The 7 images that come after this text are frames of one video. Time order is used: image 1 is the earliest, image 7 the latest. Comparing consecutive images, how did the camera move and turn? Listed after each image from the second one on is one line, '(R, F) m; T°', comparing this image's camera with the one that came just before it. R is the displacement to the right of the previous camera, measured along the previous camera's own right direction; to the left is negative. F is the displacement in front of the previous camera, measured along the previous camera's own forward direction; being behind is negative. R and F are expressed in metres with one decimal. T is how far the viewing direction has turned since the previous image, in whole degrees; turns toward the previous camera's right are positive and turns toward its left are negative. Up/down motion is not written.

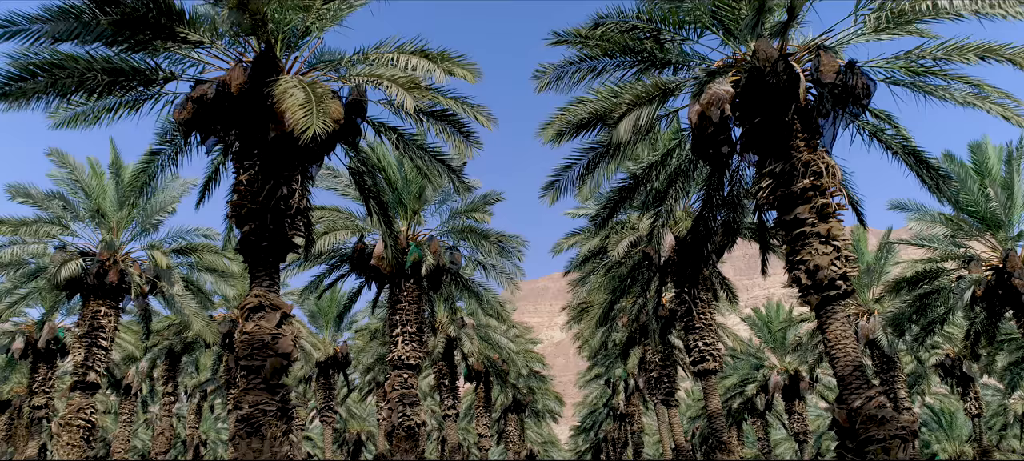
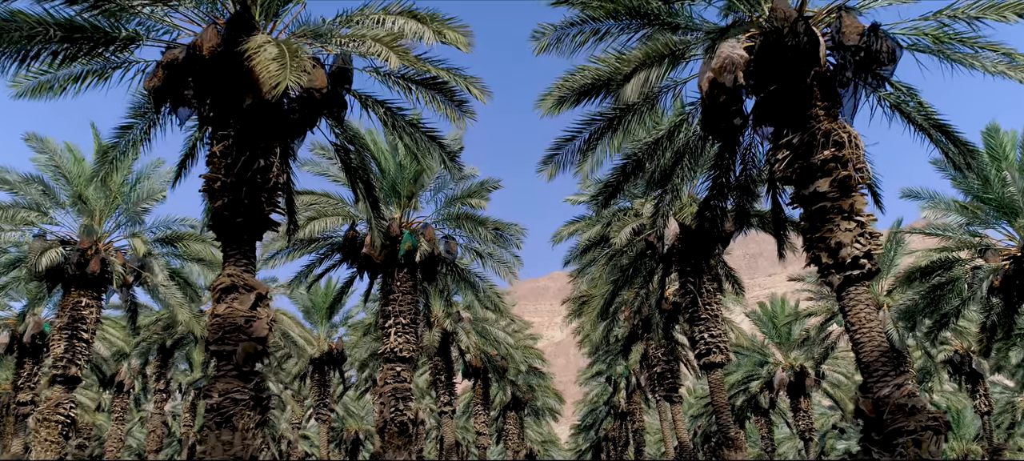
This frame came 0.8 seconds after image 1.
(+0.1, +0.7) m; 0°
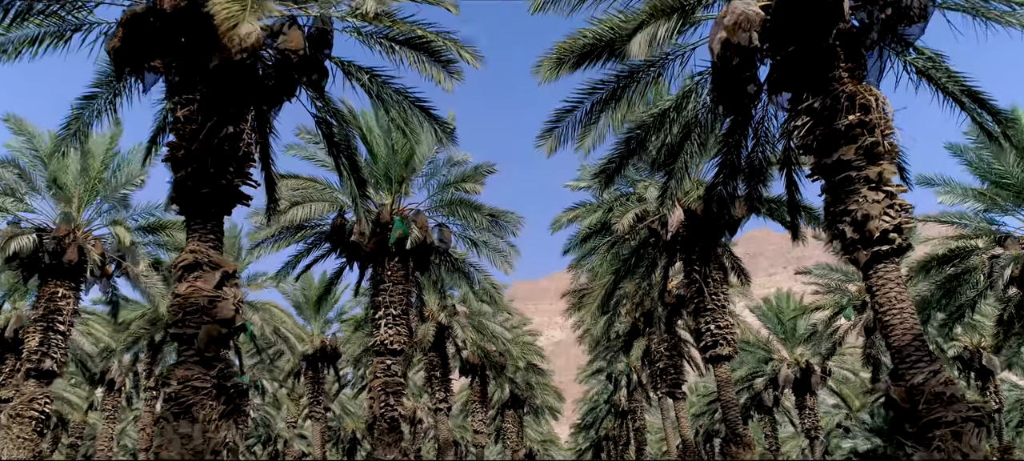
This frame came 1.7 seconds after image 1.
(+0.1, +0.8) m; 0°
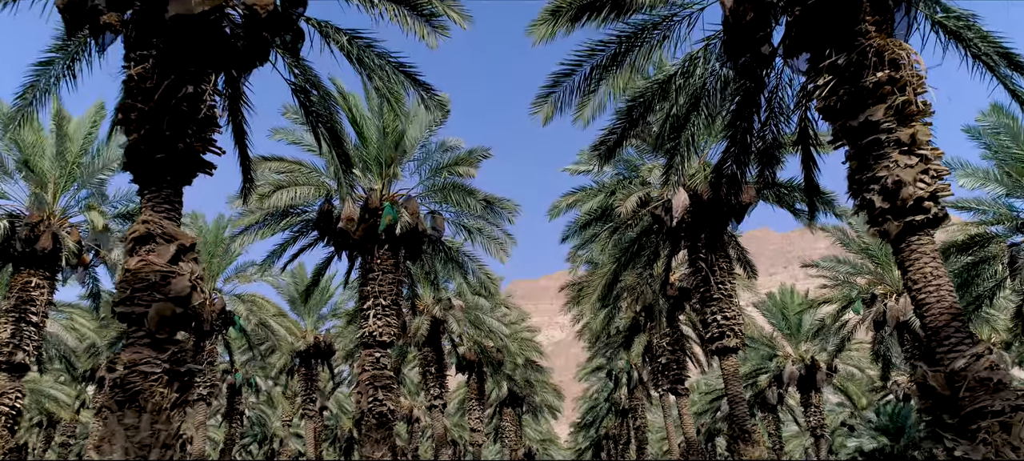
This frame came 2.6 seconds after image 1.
(+0.1, +0.8) m; 0°
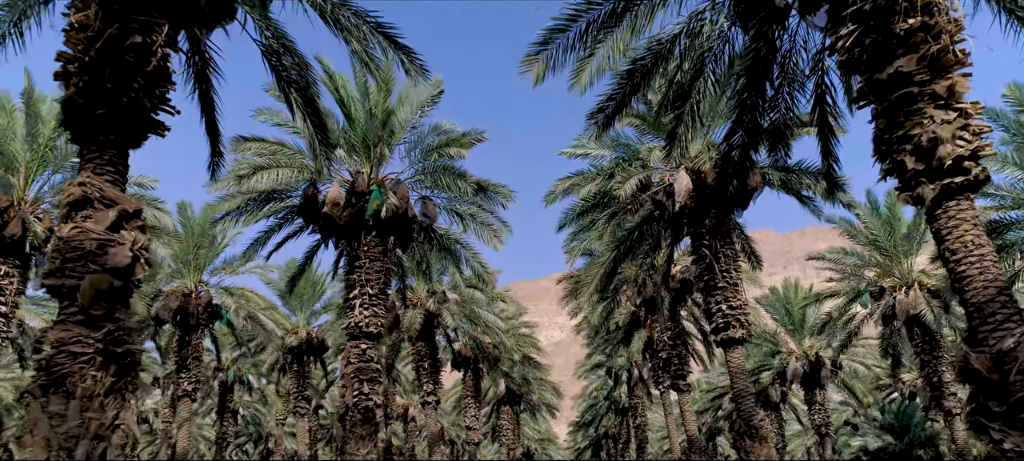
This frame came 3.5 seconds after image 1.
(+0.1, +0.8) m; 0°
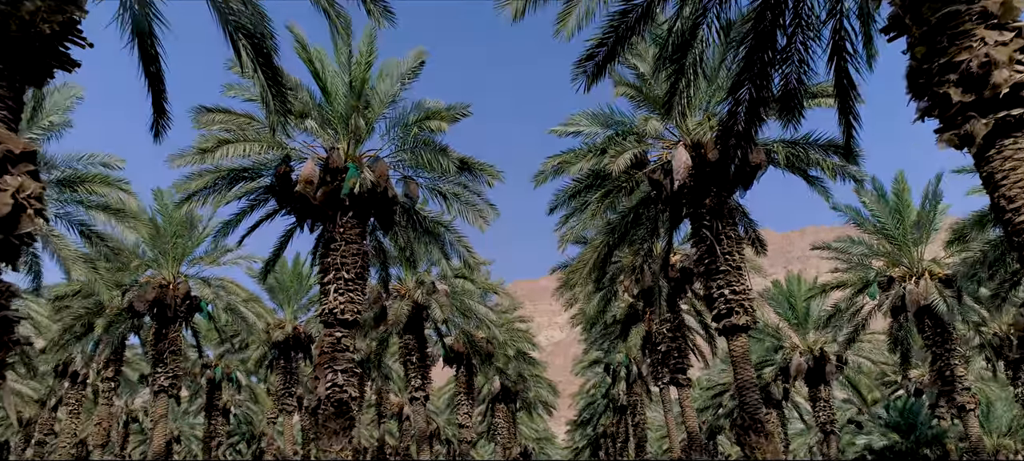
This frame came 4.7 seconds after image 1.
(+0.3, +1.0) m; 0°
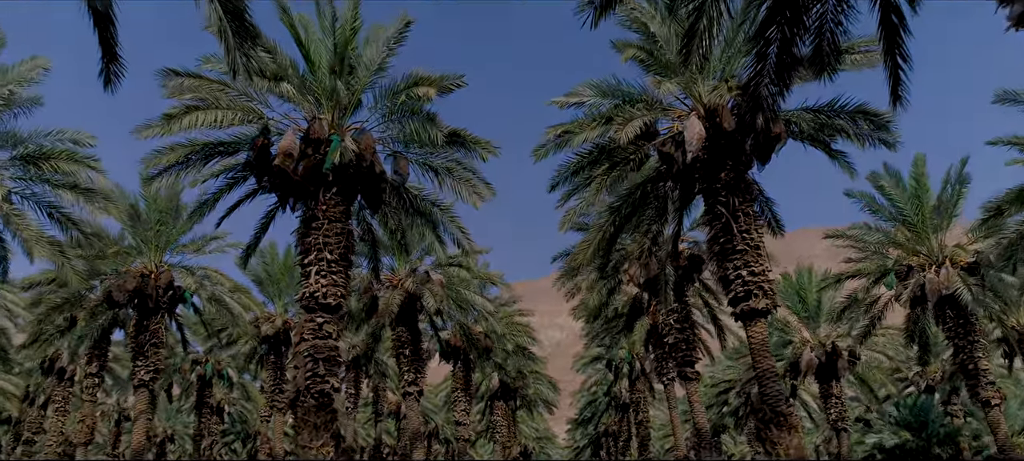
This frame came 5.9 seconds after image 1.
(0.0, +1.1) m; 0°
